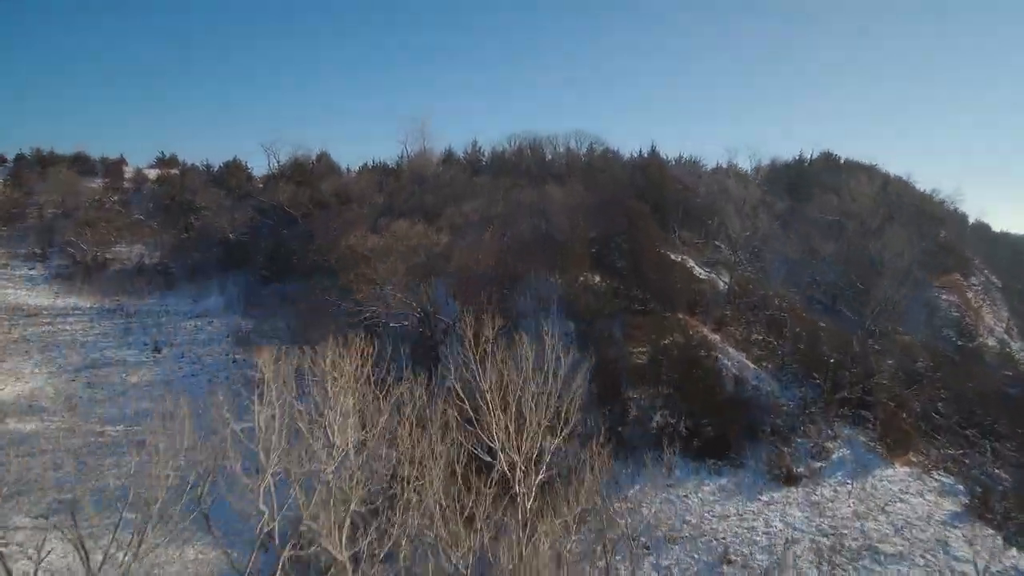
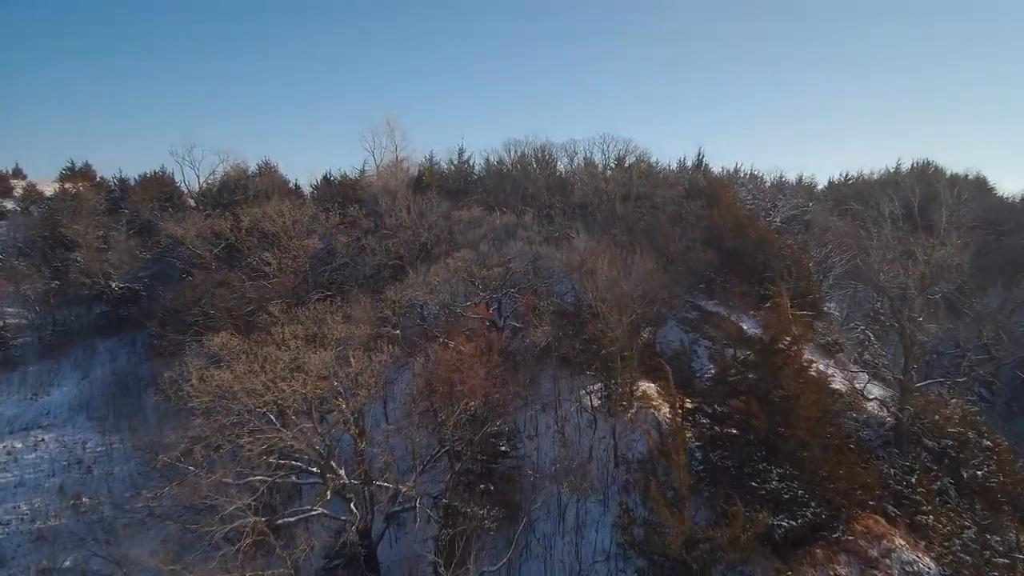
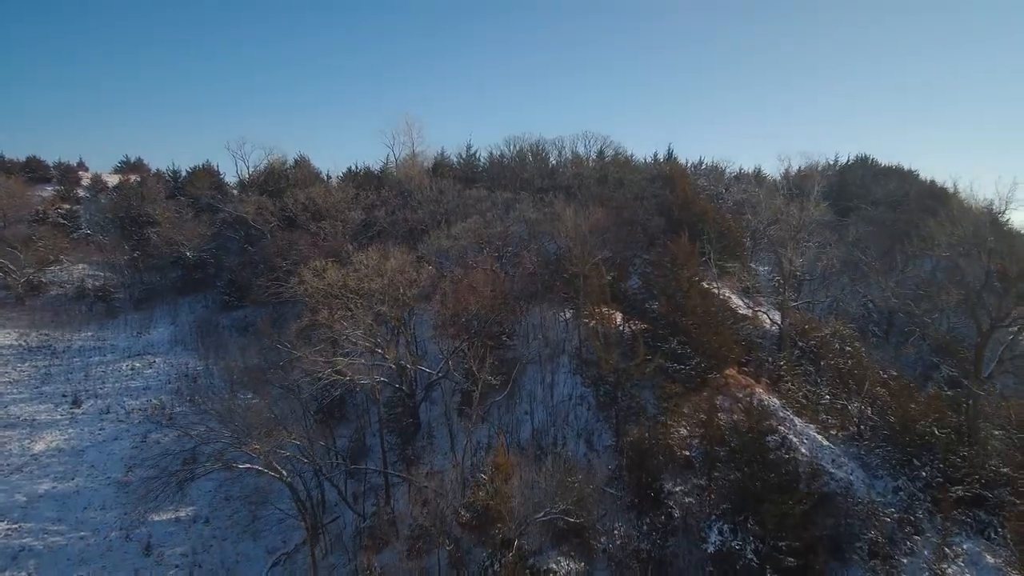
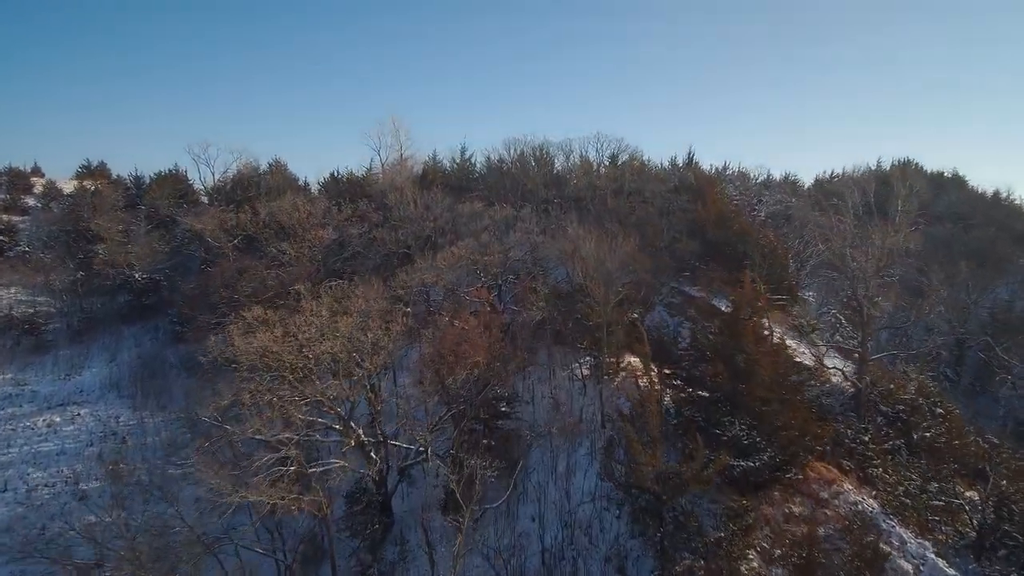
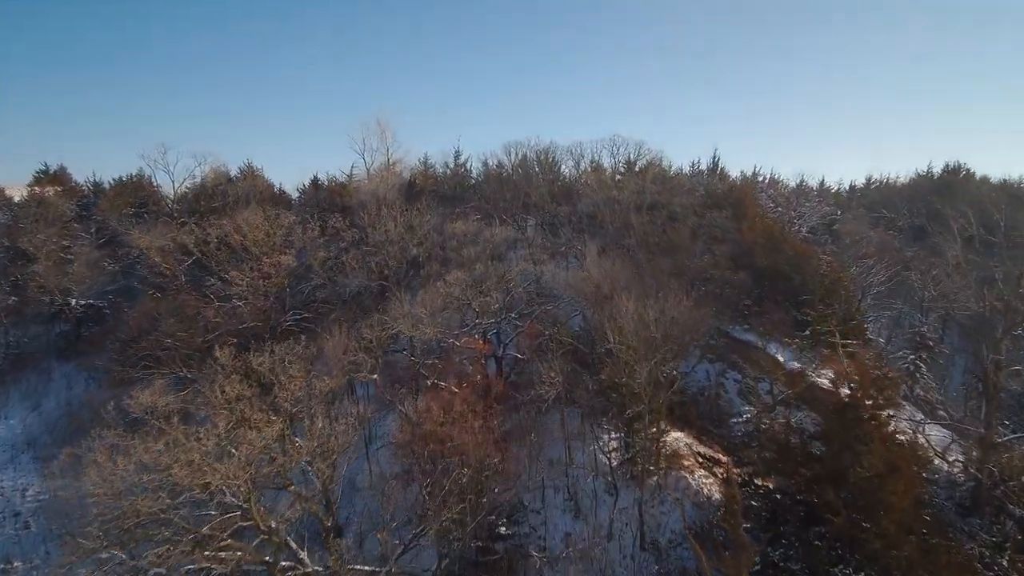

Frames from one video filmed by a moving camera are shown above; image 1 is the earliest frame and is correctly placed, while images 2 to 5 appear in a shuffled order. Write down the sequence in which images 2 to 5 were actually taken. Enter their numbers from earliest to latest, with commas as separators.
3, 4, 2, 5
